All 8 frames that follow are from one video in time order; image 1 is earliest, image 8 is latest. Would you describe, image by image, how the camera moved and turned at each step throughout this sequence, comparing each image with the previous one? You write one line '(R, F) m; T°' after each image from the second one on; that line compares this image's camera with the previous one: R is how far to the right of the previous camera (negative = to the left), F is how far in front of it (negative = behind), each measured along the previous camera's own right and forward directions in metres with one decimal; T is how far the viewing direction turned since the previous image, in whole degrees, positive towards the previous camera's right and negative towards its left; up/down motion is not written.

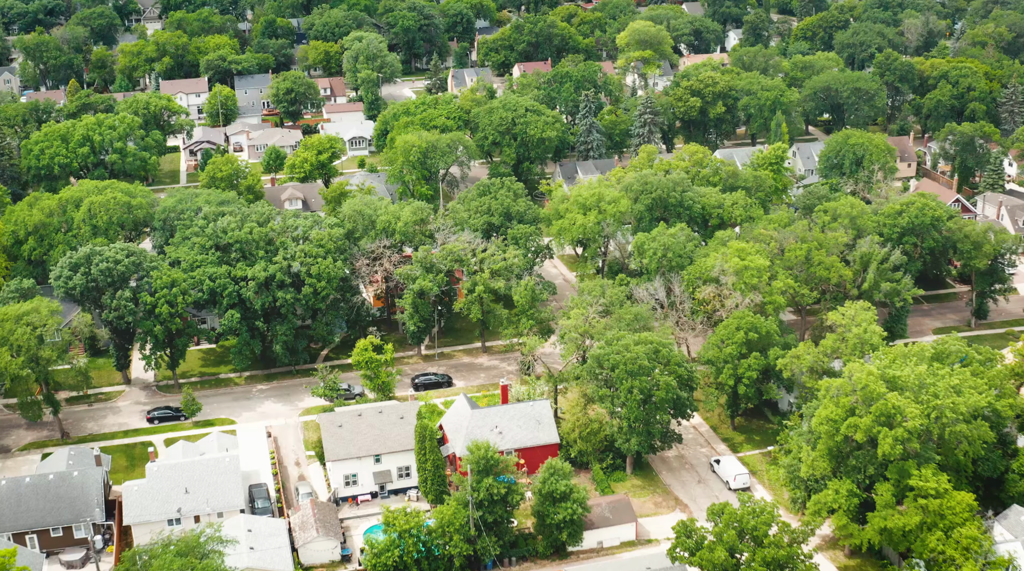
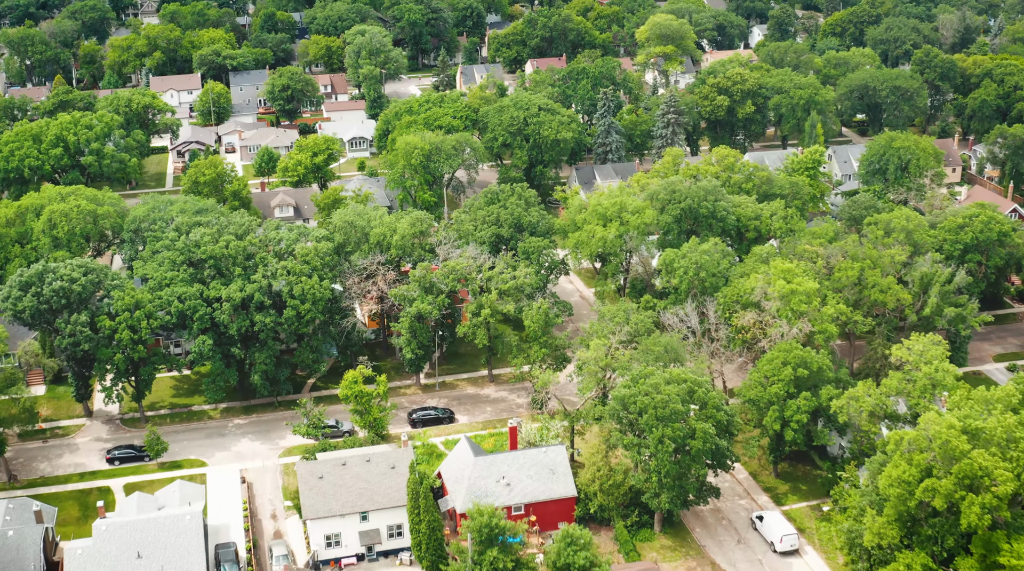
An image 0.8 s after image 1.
(+0.1, +10.6) m; -1°
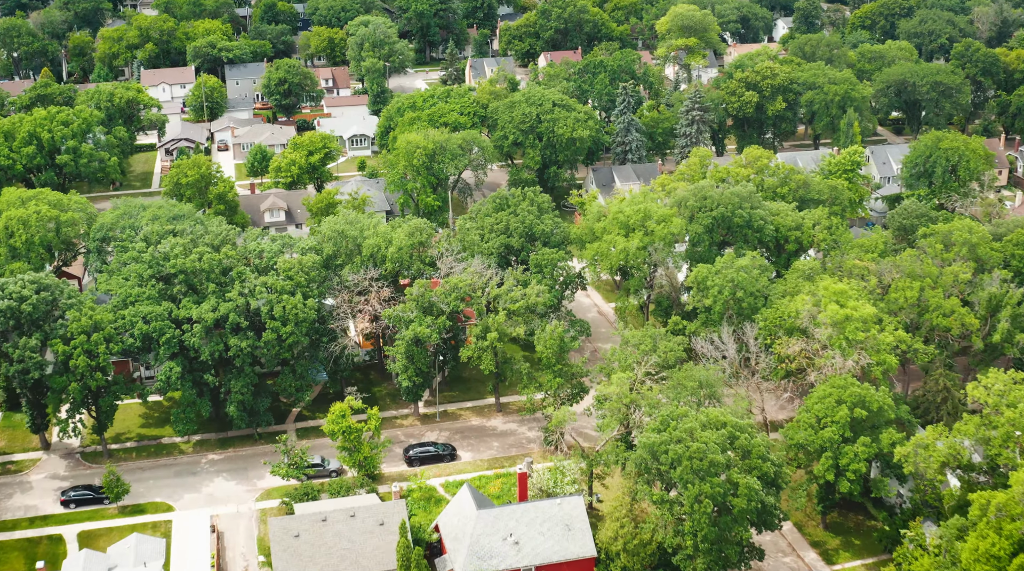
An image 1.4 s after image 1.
(+0.1, +9.3) m; -1°
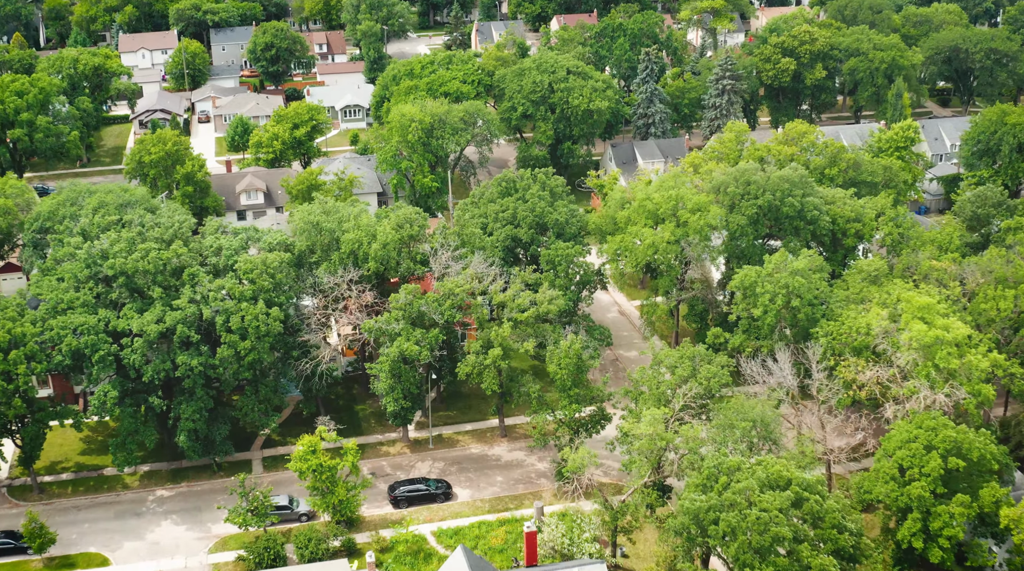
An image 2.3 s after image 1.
(+0.2, +11.8) m; 0°
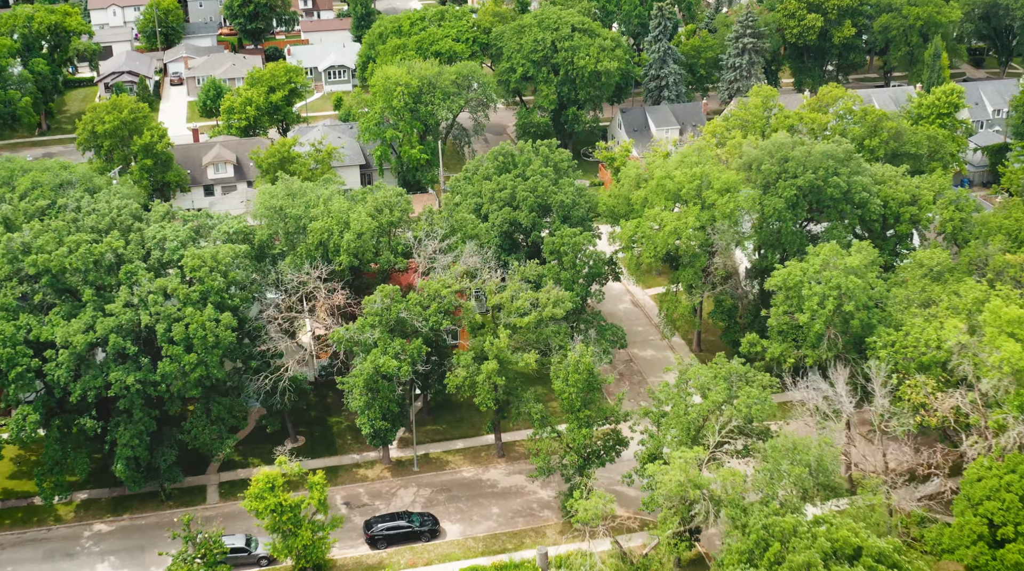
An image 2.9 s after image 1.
(+0.1, +9.1) m; 0°
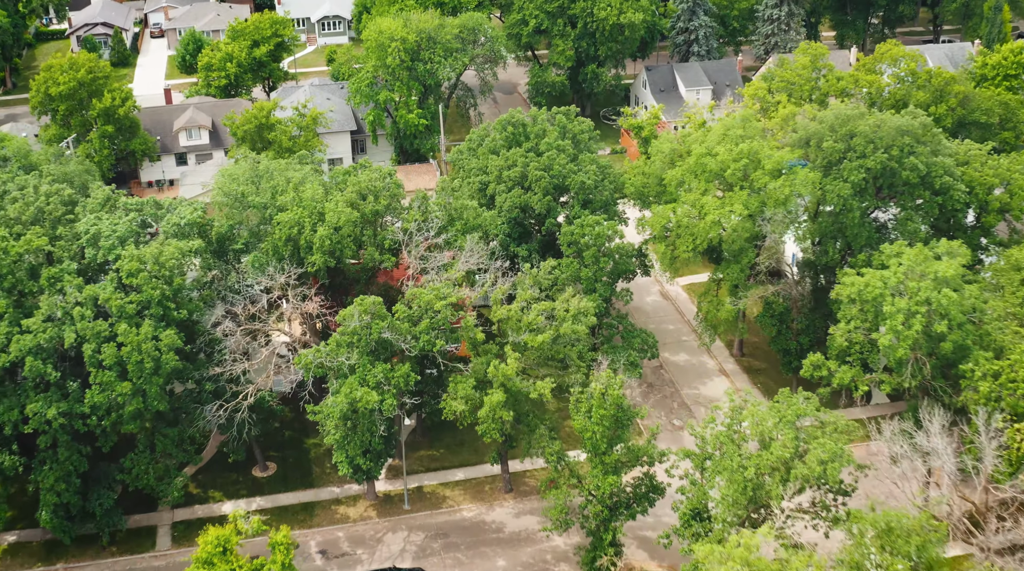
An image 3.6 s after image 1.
(0.0, +9.1) m; -1°
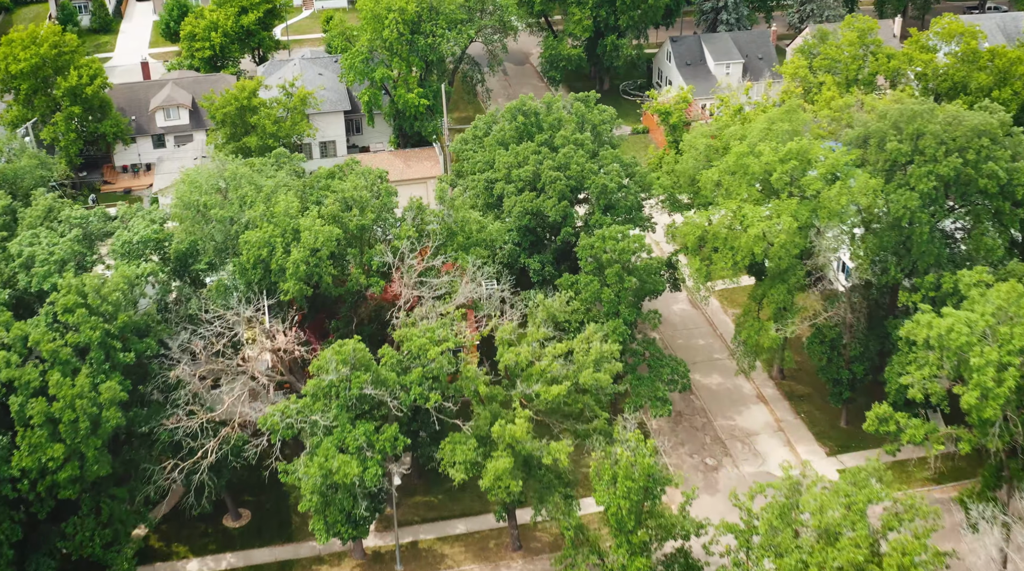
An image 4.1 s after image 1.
(0.0, +6.5) m; -1°
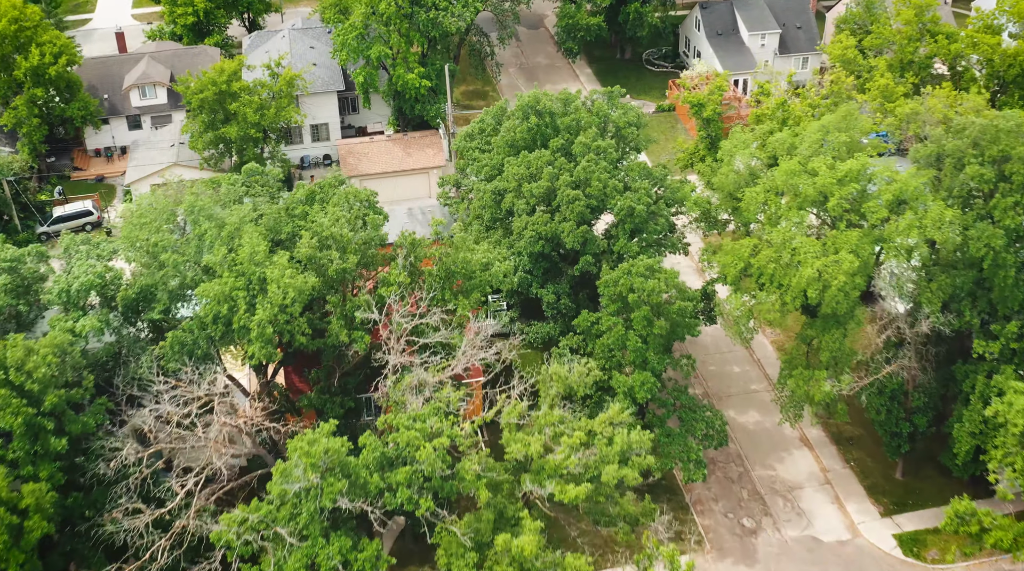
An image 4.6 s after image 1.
(+0.1, +5.9) m; -1°
